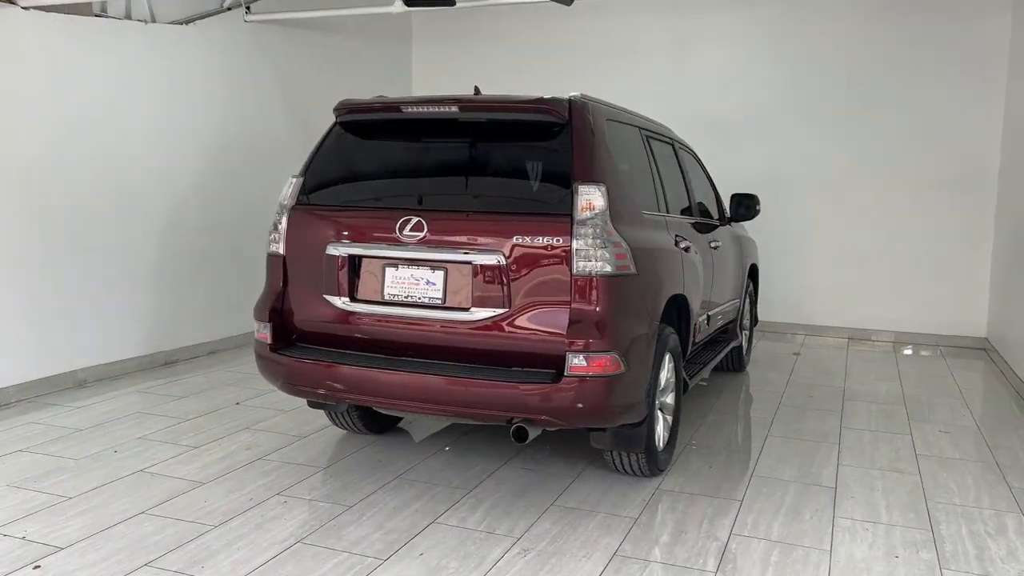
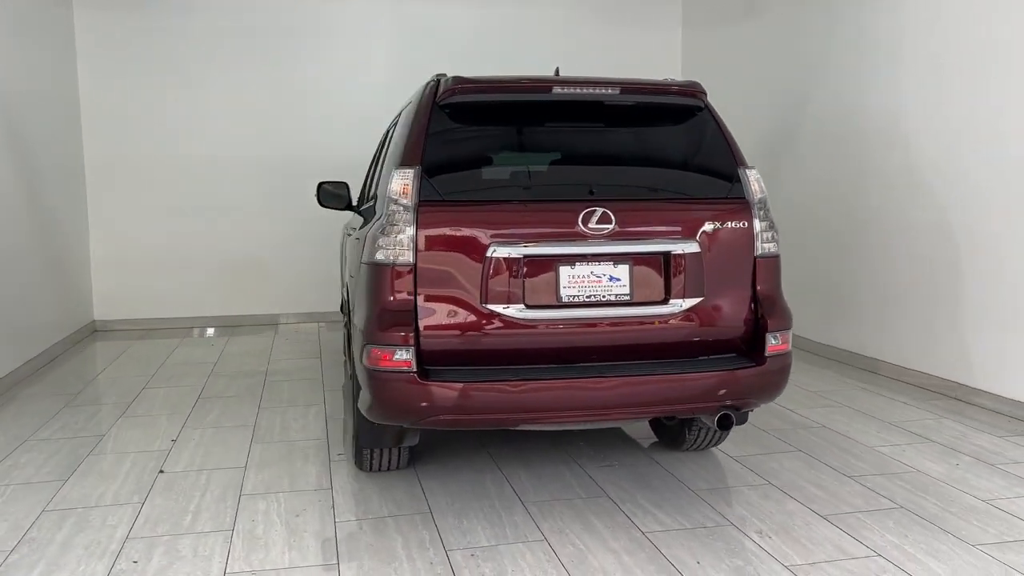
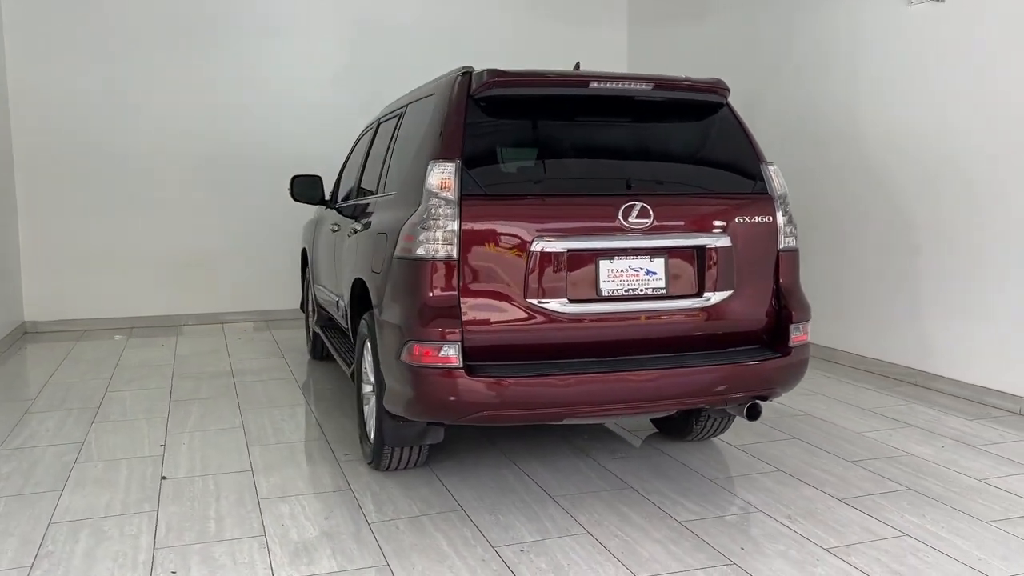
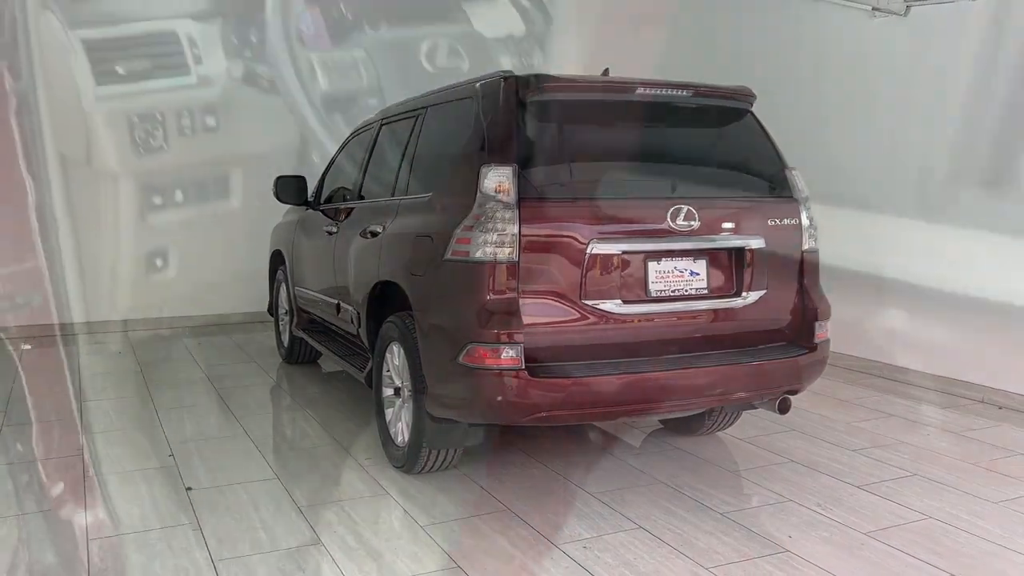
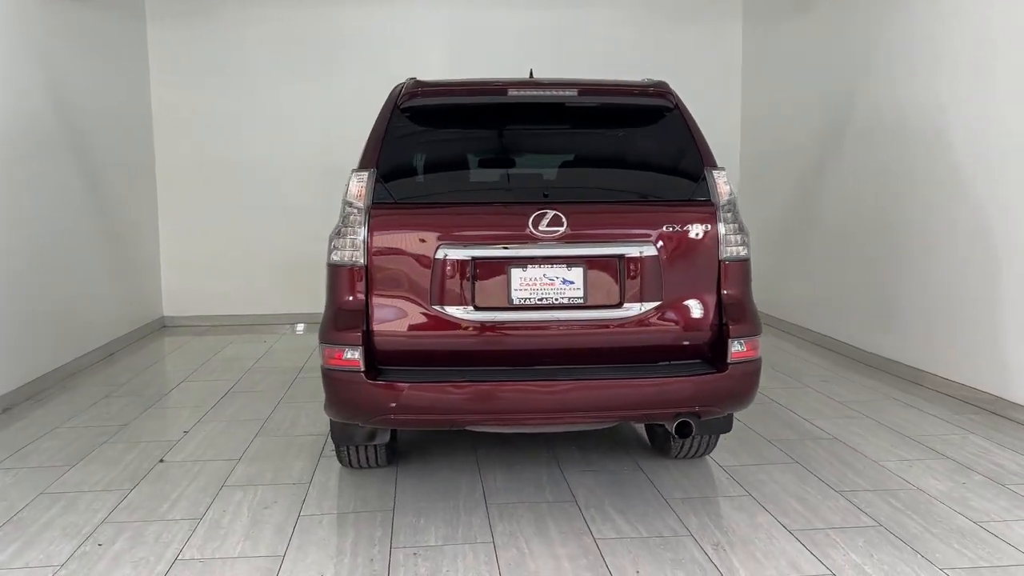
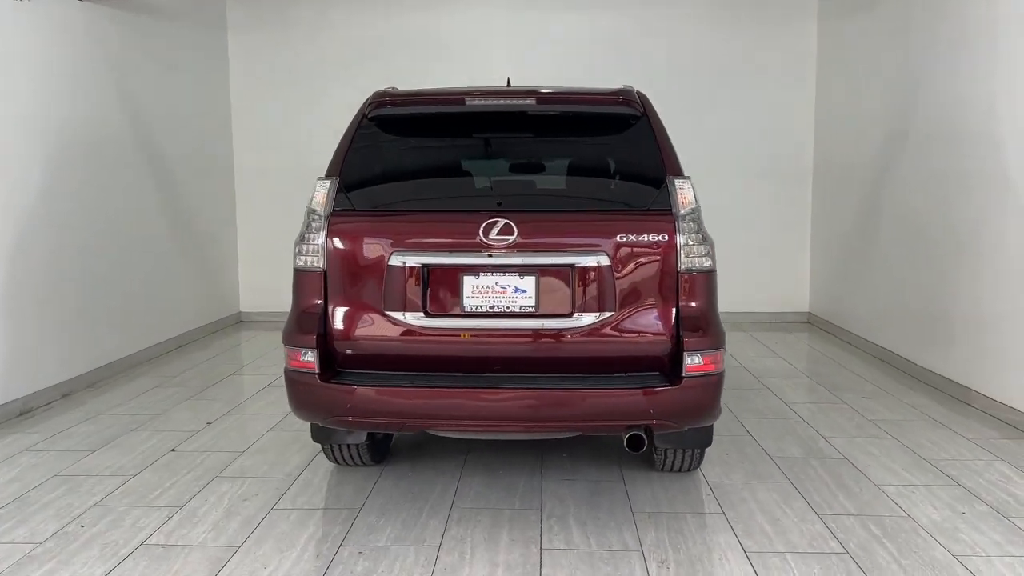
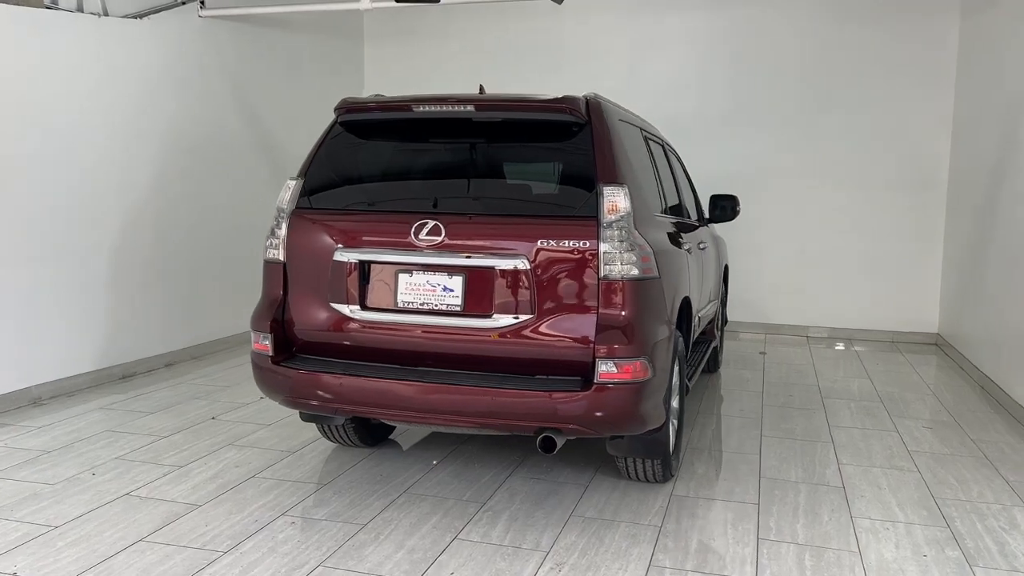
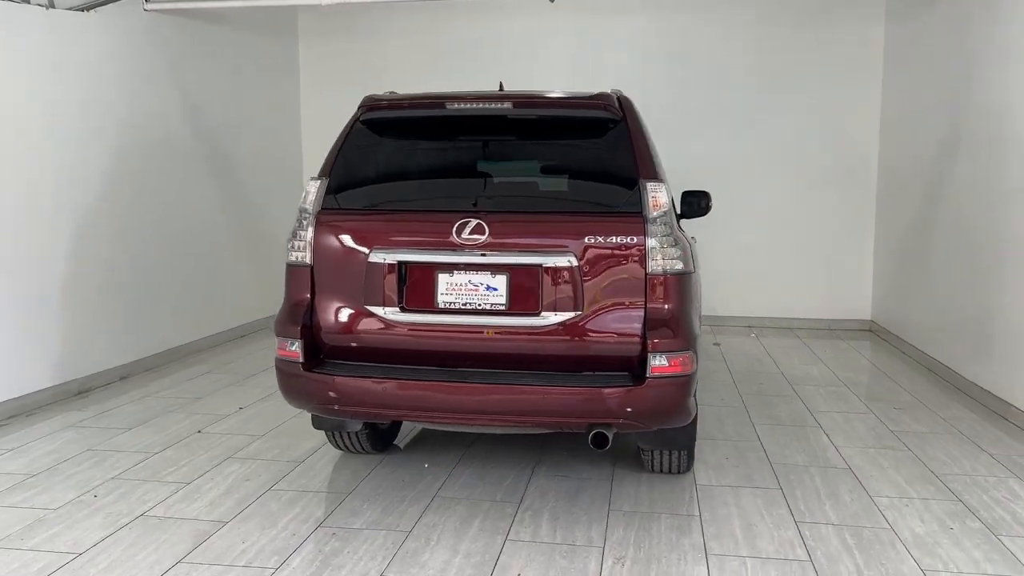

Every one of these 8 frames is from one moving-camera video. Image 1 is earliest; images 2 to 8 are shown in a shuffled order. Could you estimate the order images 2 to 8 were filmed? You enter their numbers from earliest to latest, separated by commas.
7, 8, 6, 5, 2, 3, 4
